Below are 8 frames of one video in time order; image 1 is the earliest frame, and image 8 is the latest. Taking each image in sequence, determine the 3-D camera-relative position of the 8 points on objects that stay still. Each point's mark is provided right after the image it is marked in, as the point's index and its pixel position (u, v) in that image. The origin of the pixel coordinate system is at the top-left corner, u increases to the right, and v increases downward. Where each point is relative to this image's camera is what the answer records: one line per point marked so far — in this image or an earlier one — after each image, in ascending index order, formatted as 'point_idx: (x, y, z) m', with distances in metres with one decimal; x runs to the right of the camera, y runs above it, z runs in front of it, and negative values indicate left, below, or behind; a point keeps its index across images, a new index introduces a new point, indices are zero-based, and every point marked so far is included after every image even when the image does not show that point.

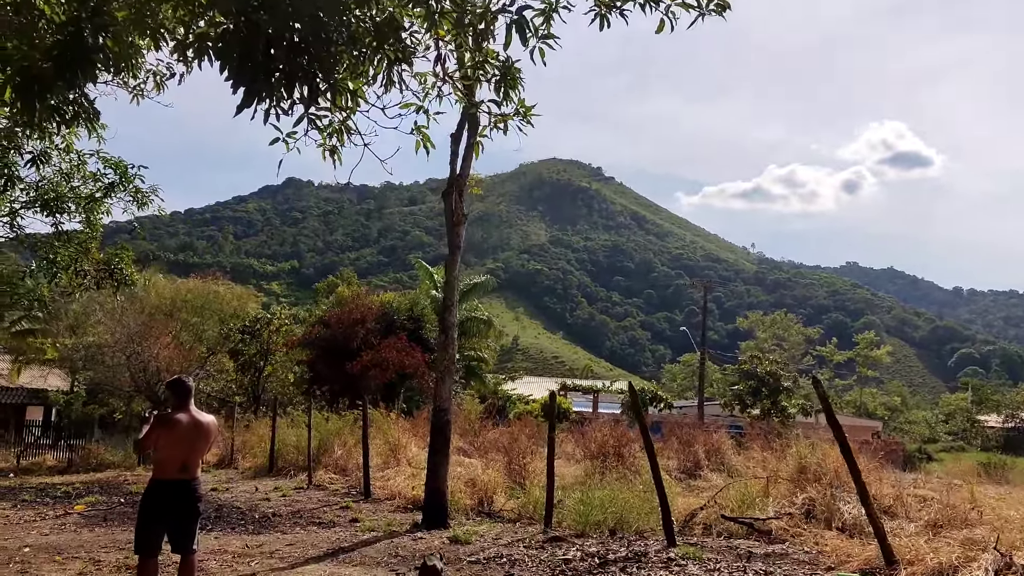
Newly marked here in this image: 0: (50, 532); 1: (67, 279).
0: (-4.6, -2.4, +8.9) m
1: (-4.6, +0.1, +9.2) m
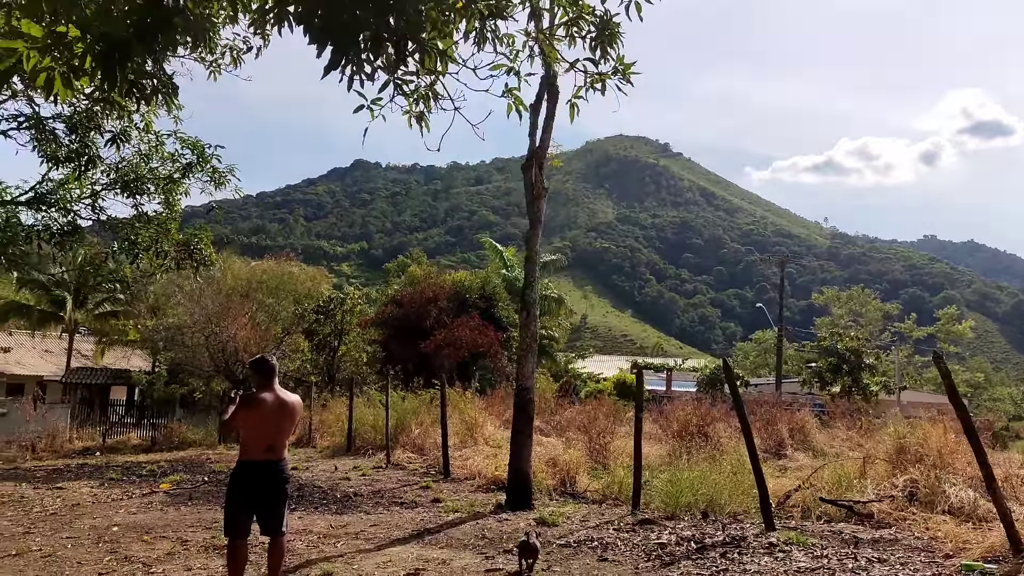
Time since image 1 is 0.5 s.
0: (-3.8, -2.2, +9.0) m
1: (-3.8, +0.3, +9.2) m
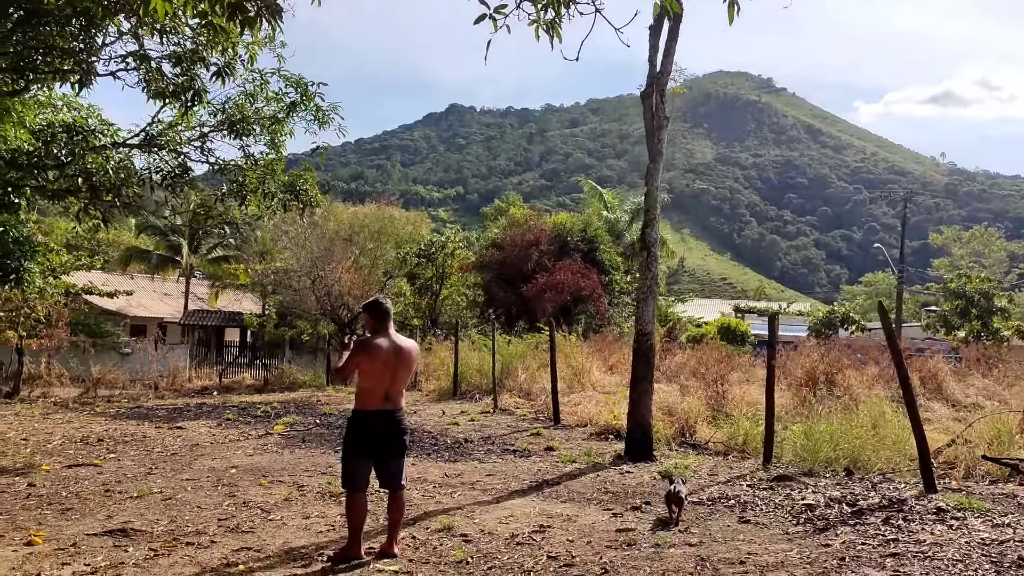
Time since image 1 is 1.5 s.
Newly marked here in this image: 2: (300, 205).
0: (-2.6, -1.7, +9.0) m
1: (-2.6, +0.9, +9.0) m
2: (-2.2, +0.8, +9.2) m
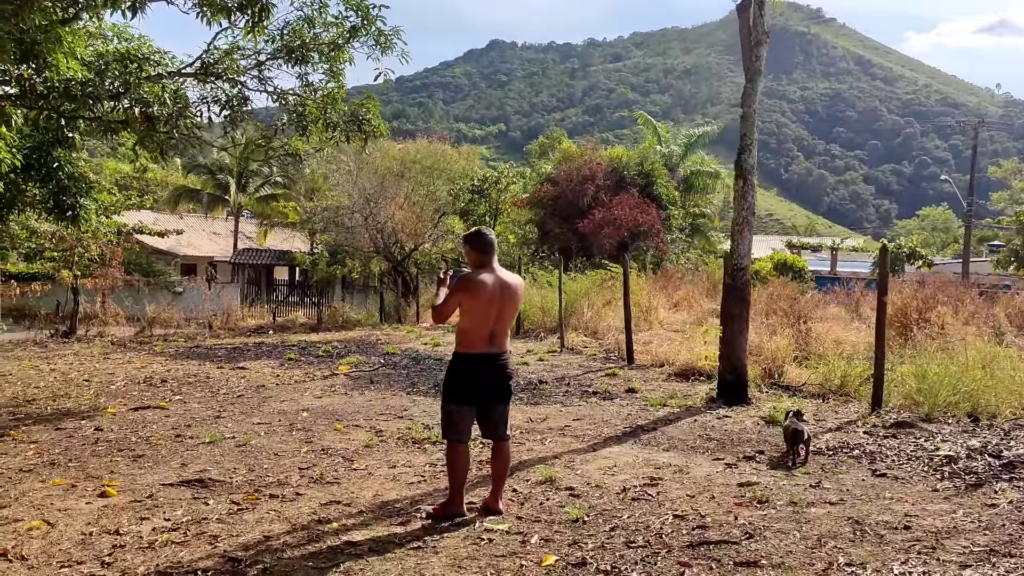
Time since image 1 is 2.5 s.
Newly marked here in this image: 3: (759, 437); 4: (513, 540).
0: (-1.9, -1.0, +8.7) m
1: (-1.9, +1.5, +8.6) m
2: (-1.4, +1.5, +8.7) m
3: (+1.6, -1.0, +5.9) m
4: (0.0, -1.0, +3.7) m
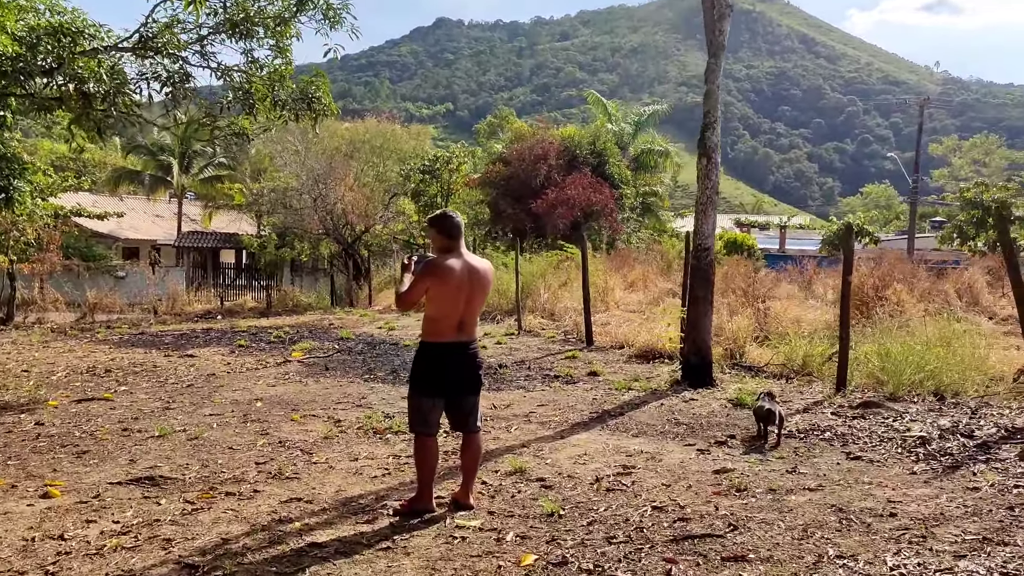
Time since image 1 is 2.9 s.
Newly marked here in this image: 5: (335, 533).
0: (-2.2, -0.9, +8.4) m
1: (-2.3, +1.6, +8.2) m
2: (-1.9, +1.6, +8.4) m
3: (+1.4, -0.9, +5.8) m
4: (-0.1, -1.0, +3.5) m
5: (-0.8, -1.0, +3.8) m
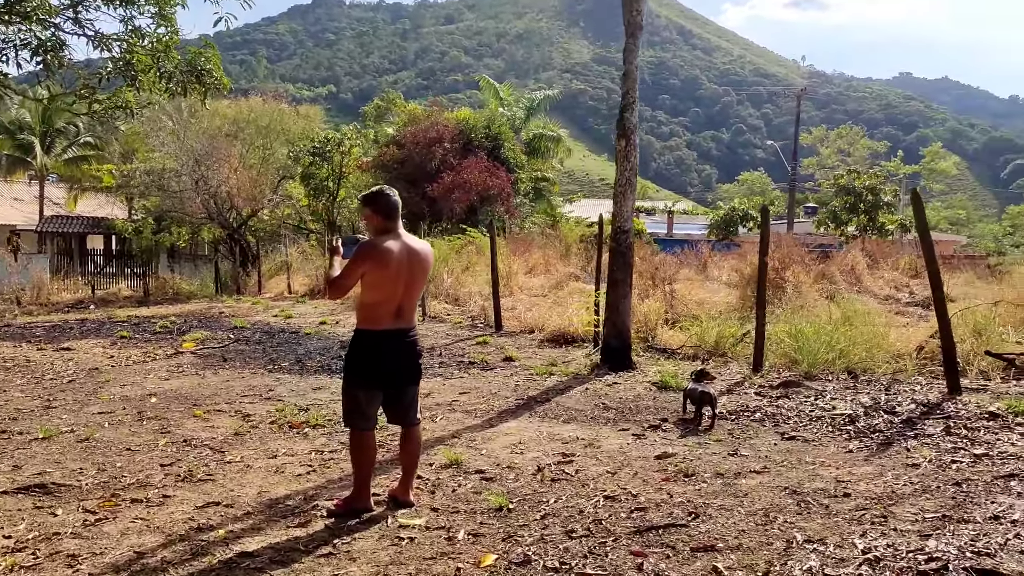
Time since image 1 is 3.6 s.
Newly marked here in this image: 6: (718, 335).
0: (-3.0, -0.8, +7.9) m
1: (-3.0, +1.7, +7.7) m
2: (-2.7, +1.7, +7.9) m
3: (+0.9, -0.7, +5.7) m
4: (-0.3, -0.9, +3.3) m
5: (-1.0, -1.0, +3.5) m
6: (+1.8, -0.4, +7.9) m
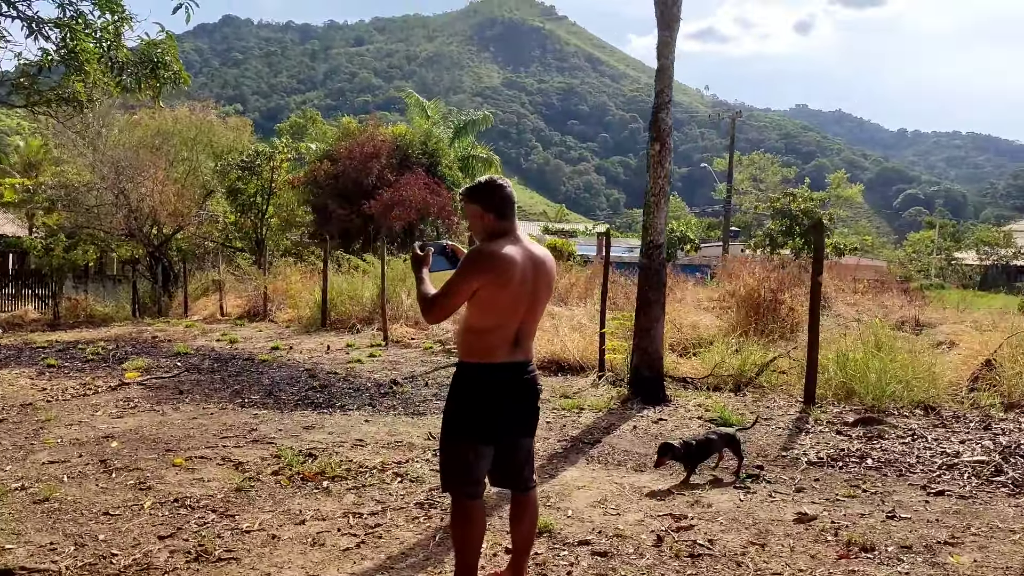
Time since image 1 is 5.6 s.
0: (-2.9, -0.9, +6.7) m
1: (-2.9, +1.6, +6.5) m
2: (-2.6, +1.6, +6.8) m
3: (+1.2, -0.9, +4.9) m
4: (+0.2, -1.0, +2.4) m
5: (-0.5, -1.0, +2.5) m
6: (+1.9, -0.6, +7.2) m
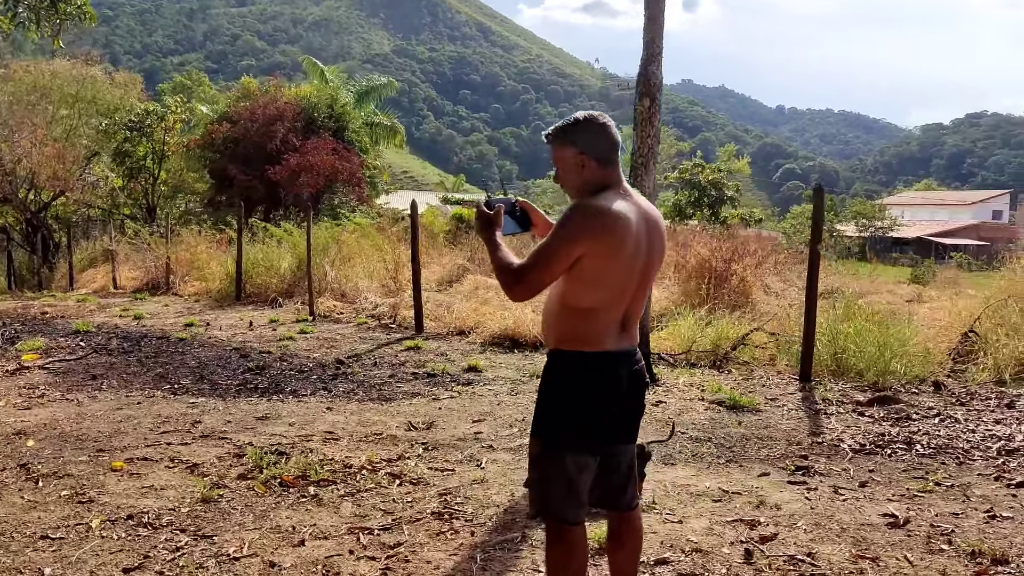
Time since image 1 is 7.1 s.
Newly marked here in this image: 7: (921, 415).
0: (-3.1, -0.7, +5.7) m
1: (-3.1, +1.8, +5.5) m
2: (-2.8, +1.8, +5.8) m
3: (+1.2, -0.7, +4.5) m
4: (+0.6, -0.9, +1.9) m
5: (-0.1, -1.0, +1.9) m
6: (+1.6, -0.4, +6.8) m
7: (+2.1, -0.7, +4.7) m
